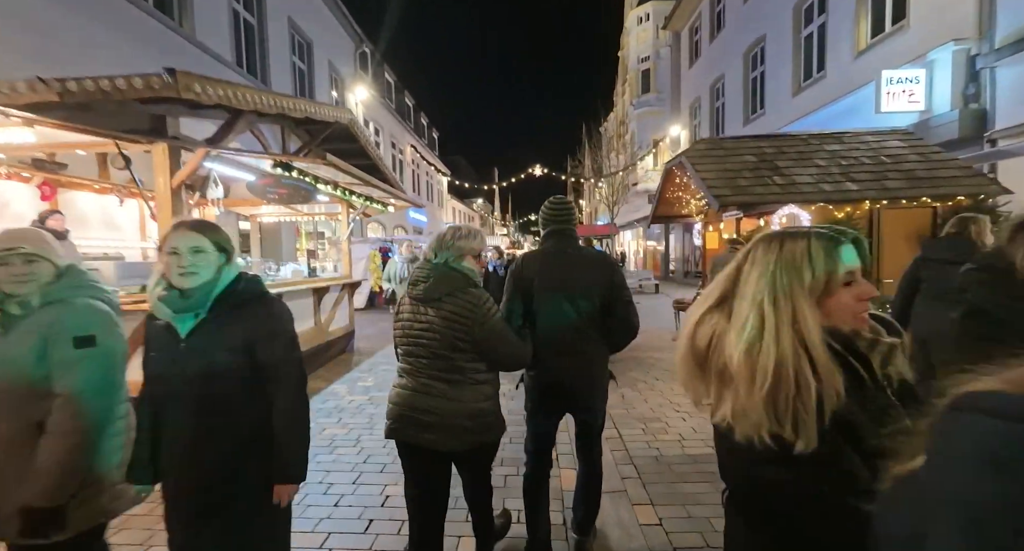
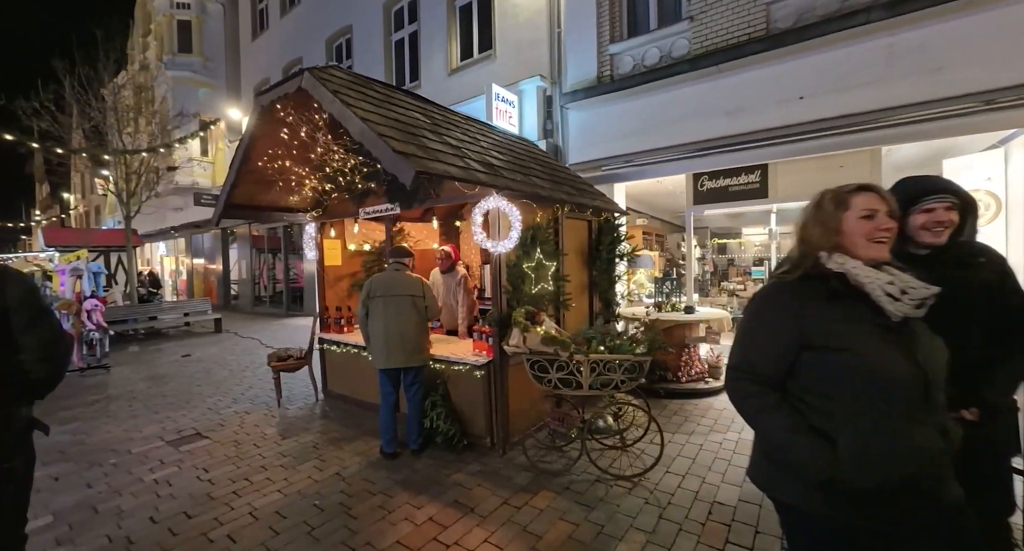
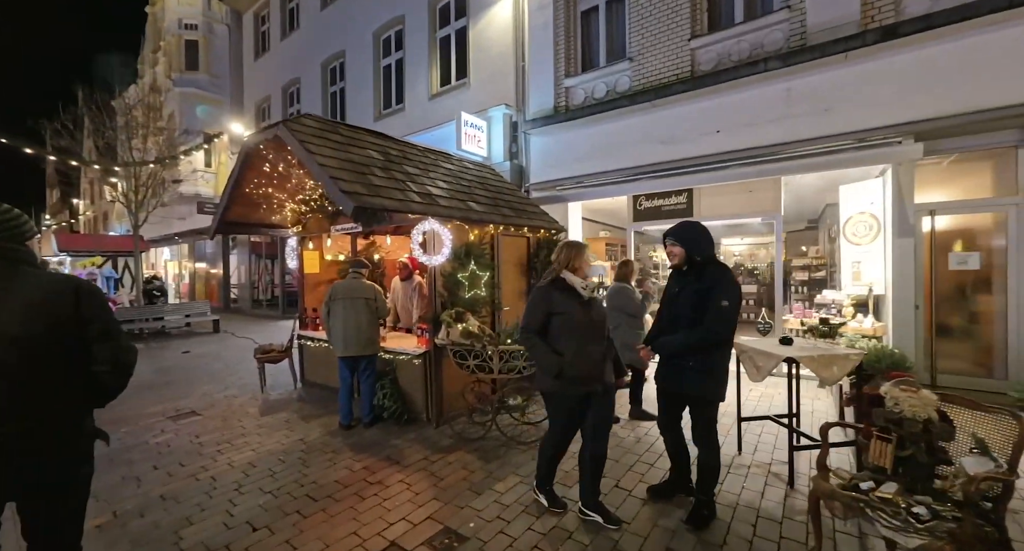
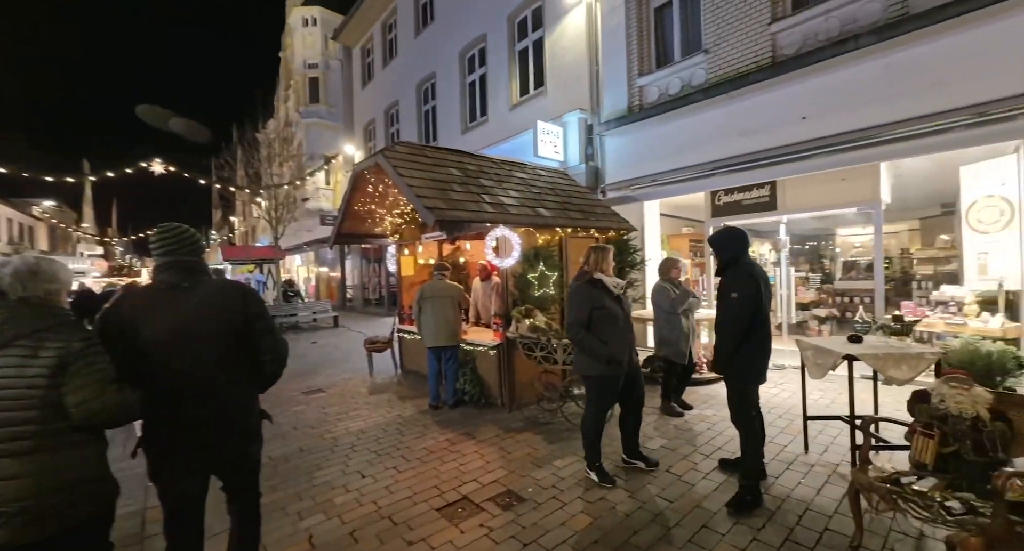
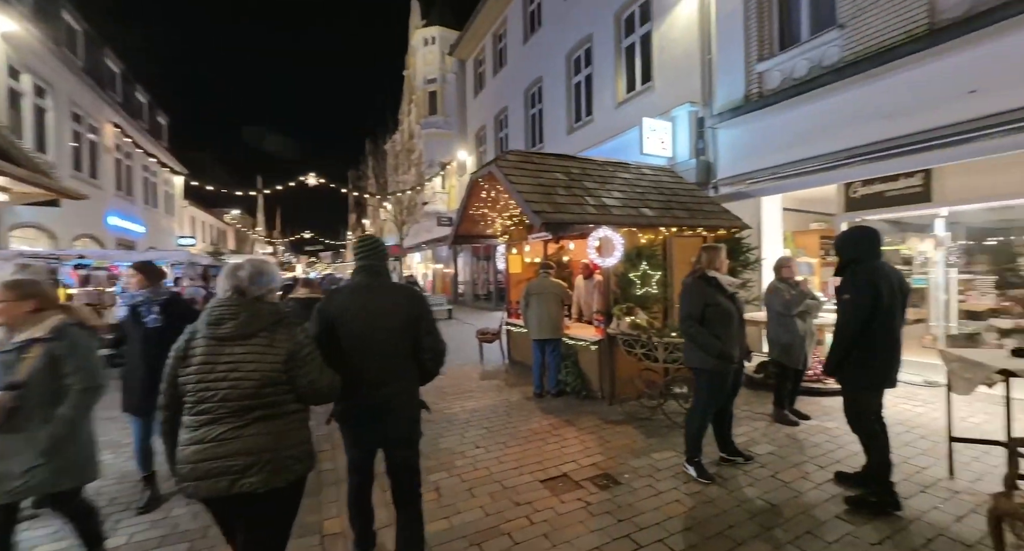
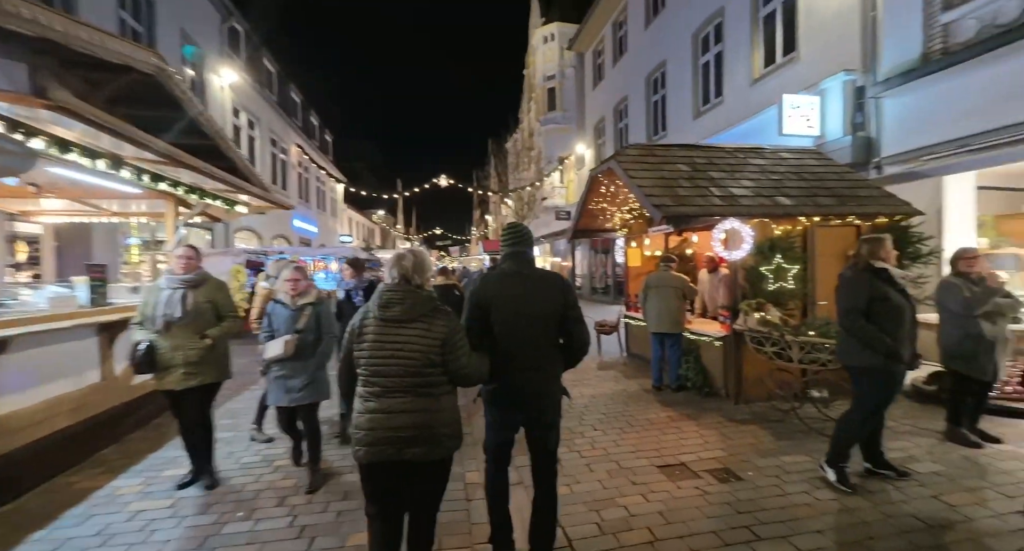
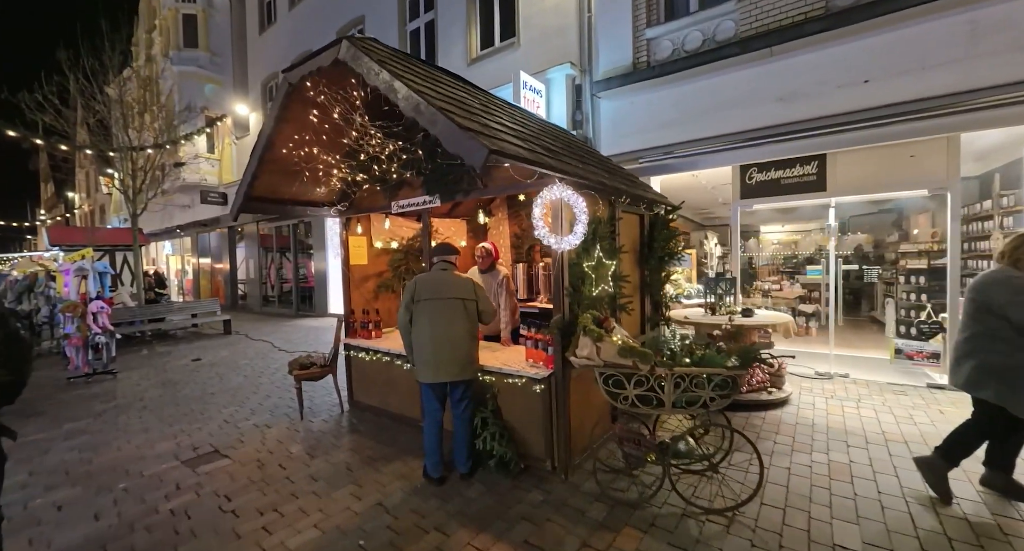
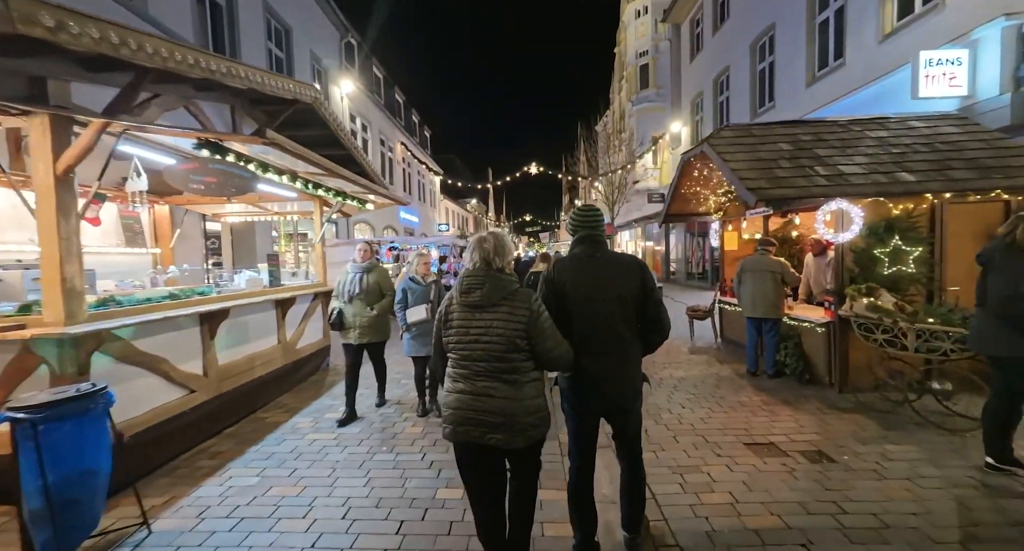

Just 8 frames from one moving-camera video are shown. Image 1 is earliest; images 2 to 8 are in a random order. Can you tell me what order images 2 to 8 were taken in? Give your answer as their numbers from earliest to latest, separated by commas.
8, 6, 5, 4, 3, 2, 7
